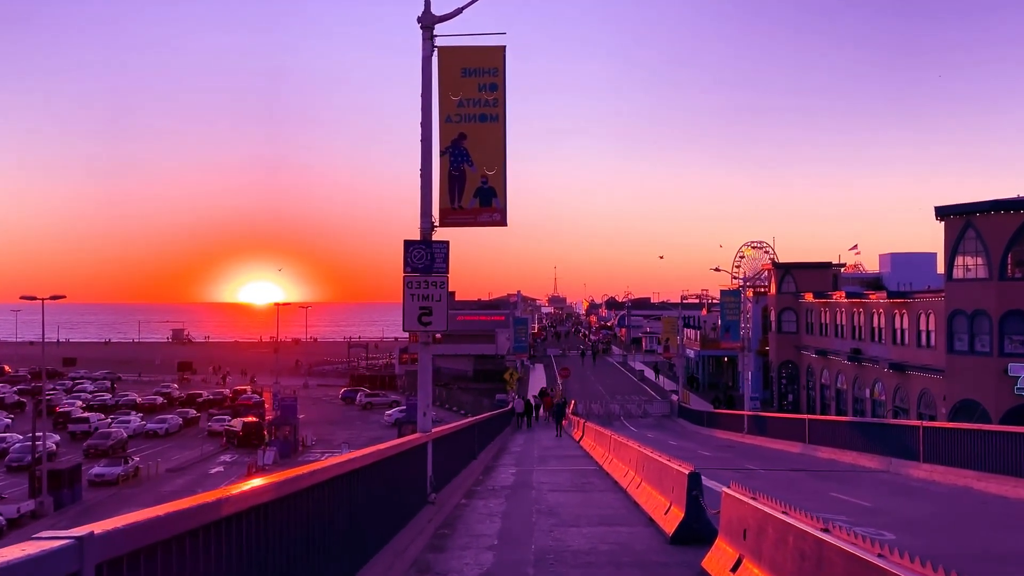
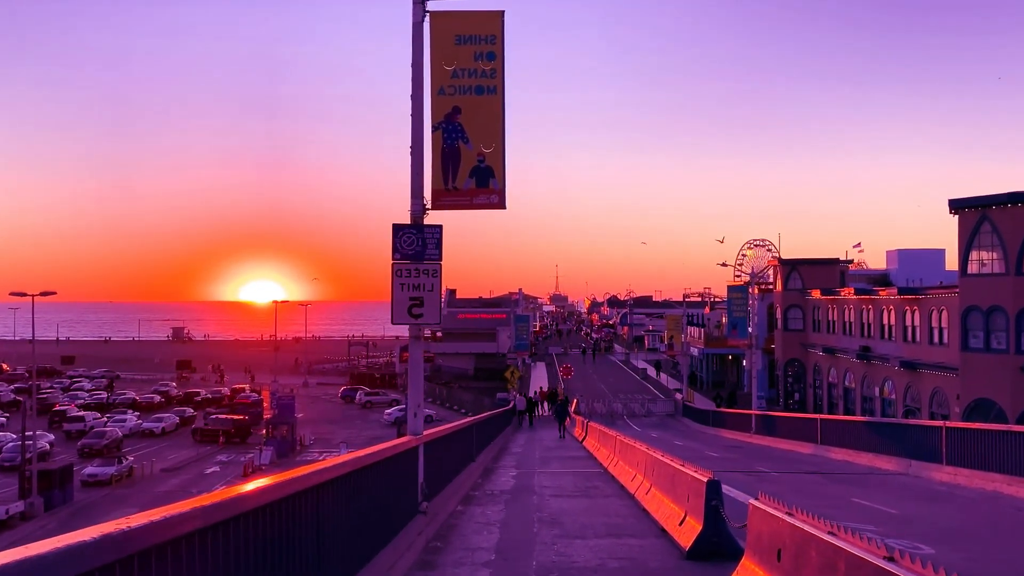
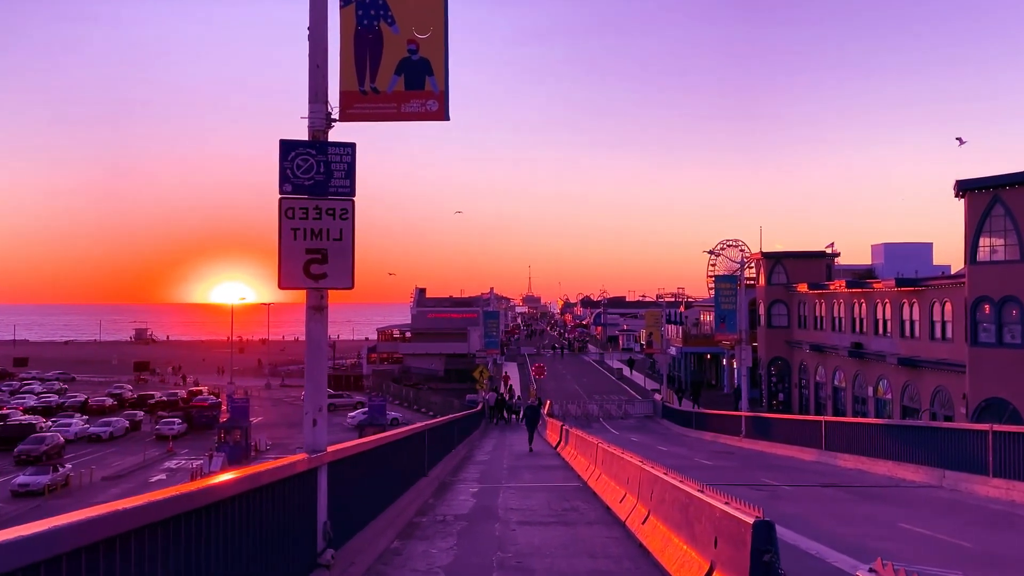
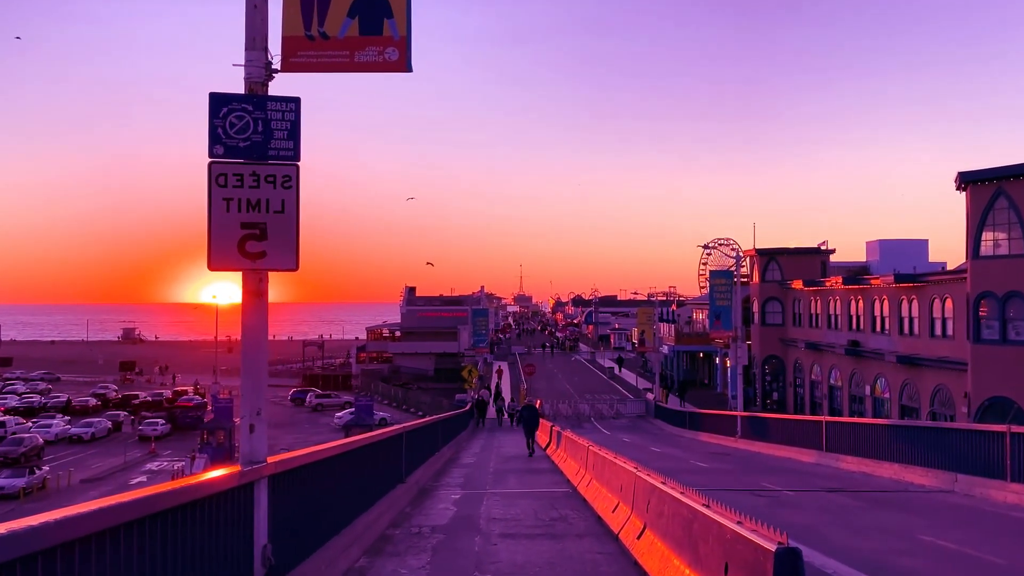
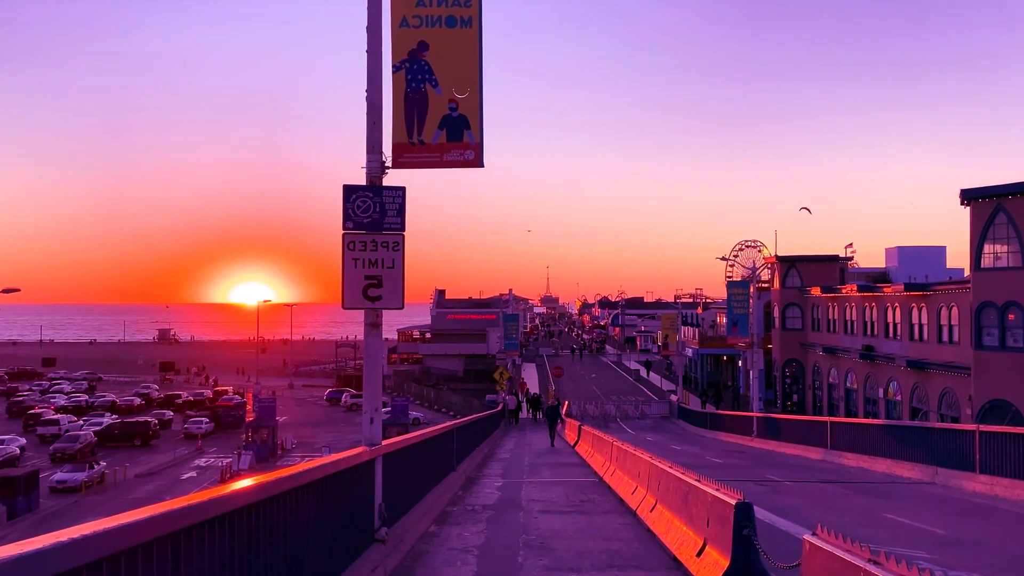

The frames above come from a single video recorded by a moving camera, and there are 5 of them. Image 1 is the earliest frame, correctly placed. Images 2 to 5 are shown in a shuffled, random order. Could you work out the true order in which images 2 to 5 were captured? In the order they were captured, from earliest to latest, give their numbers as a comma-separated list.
2, 5, 3, 4
